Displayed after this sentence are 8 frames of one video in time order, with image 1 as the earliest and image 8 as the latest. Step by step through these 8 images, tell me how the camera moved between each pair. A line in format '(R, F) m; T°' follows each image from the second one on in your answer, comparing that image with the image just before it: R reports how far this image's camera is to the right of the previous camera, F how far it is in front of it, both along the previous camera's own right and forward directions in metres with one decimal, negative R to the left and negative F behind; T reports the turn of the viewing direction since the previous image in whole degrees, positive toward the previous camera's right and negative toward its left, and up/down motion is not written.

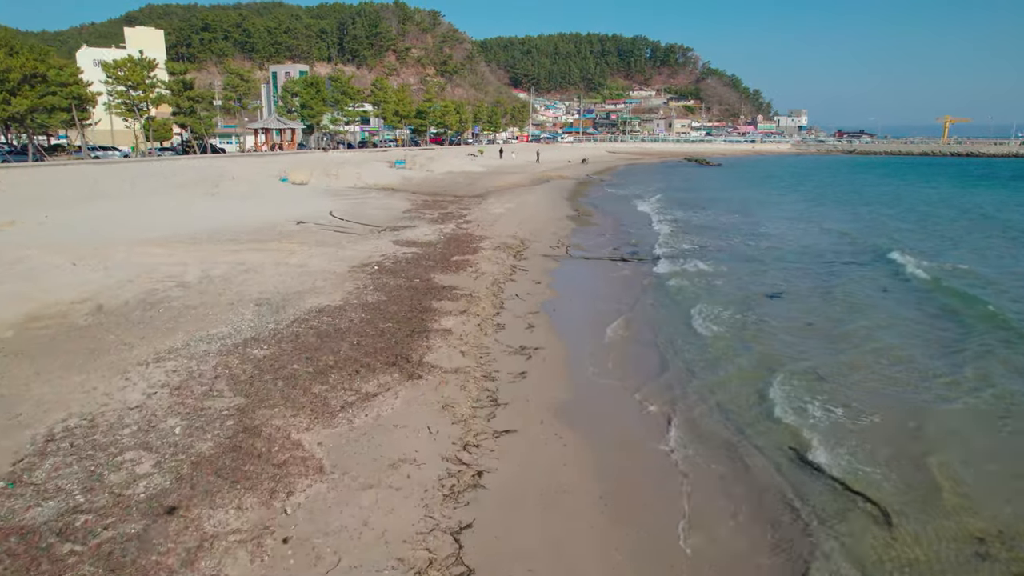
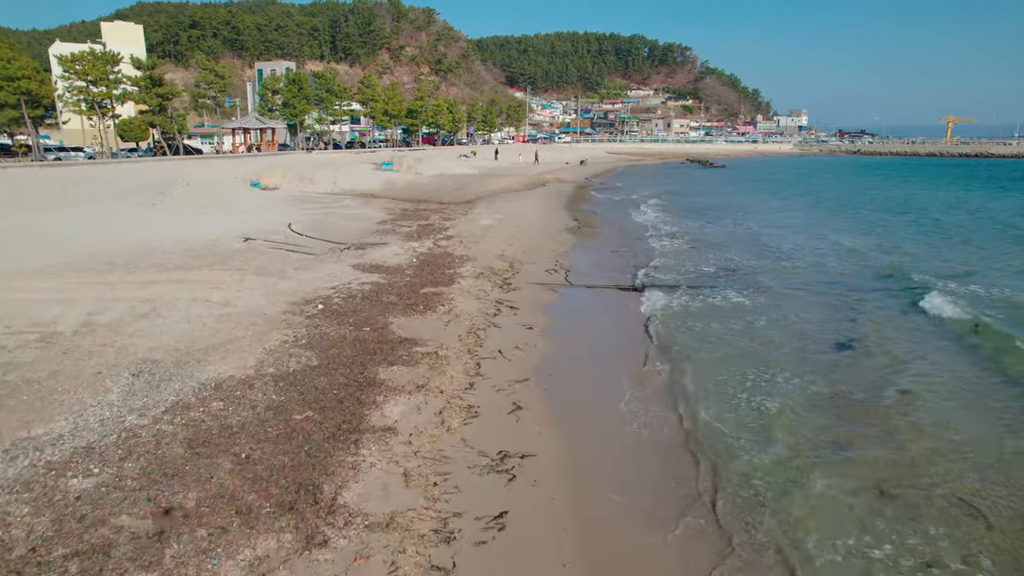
(+0.2, +2.7) m; 0°
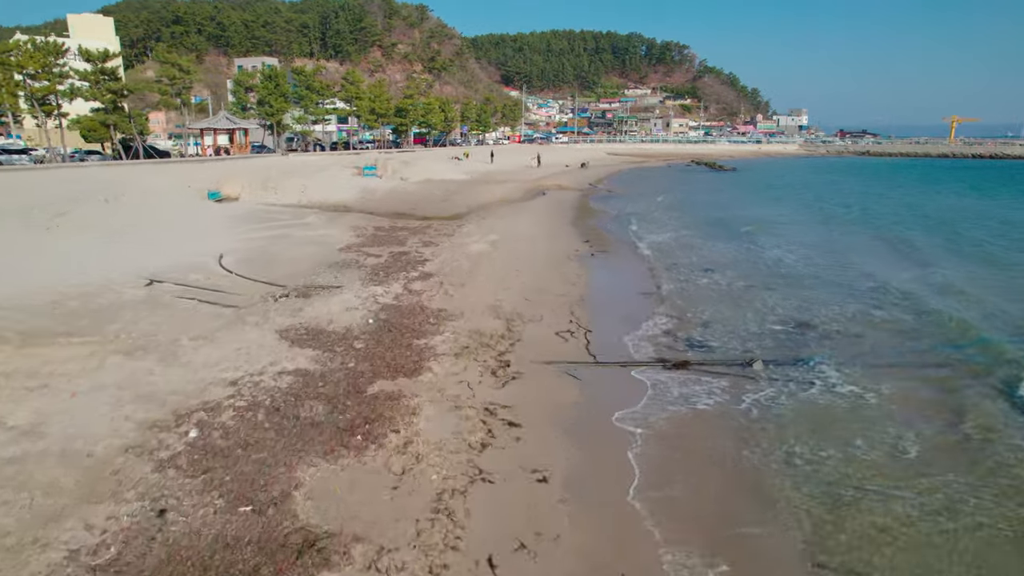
(0.0, +3.8) m; 0°
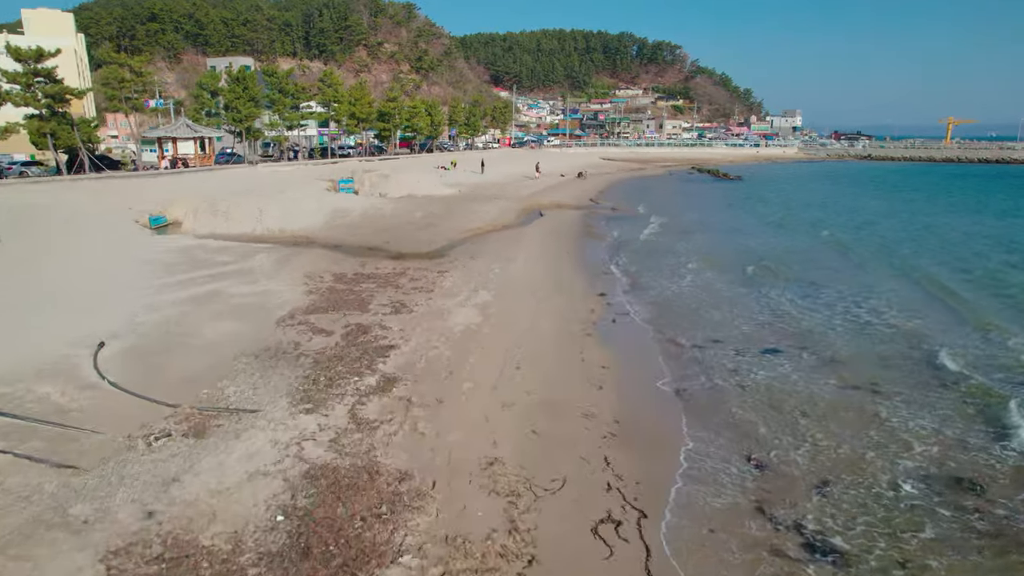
(-0.1, +3.7) m; +1°
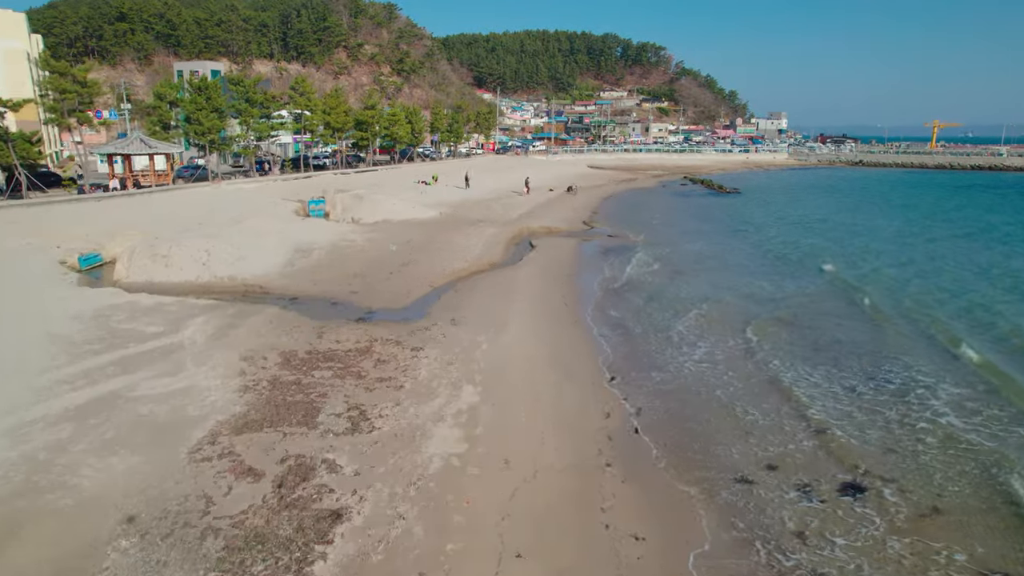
(-0.1, +2.8) m; +1°
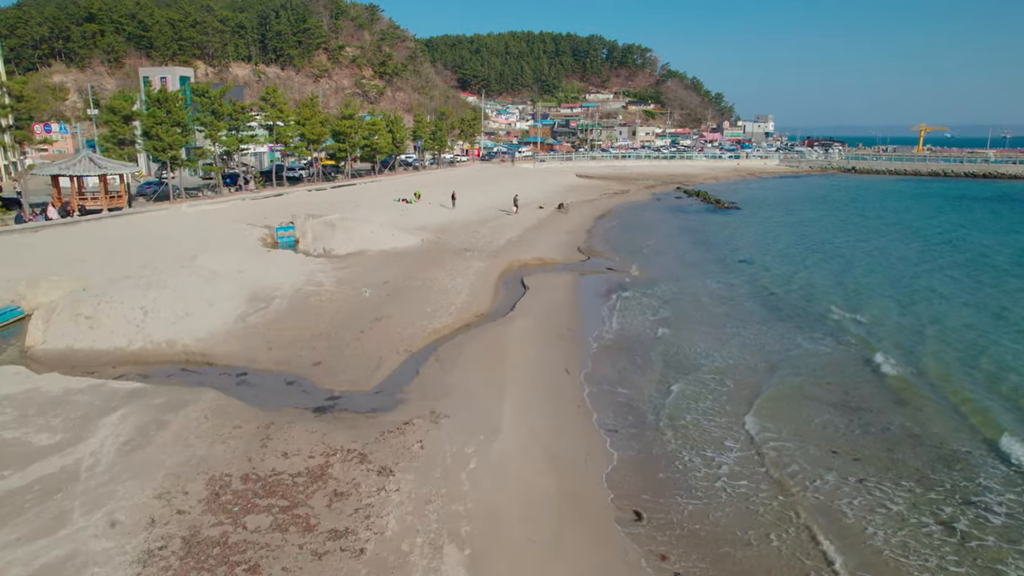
(-0.1, +2.7) m; +1°
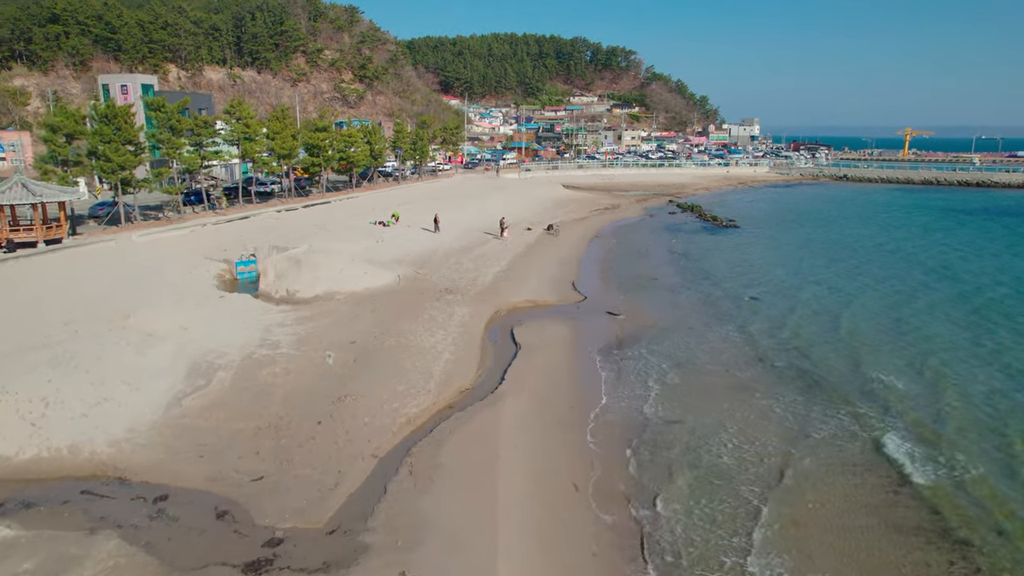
(-0.1, +2.8) m; +1°
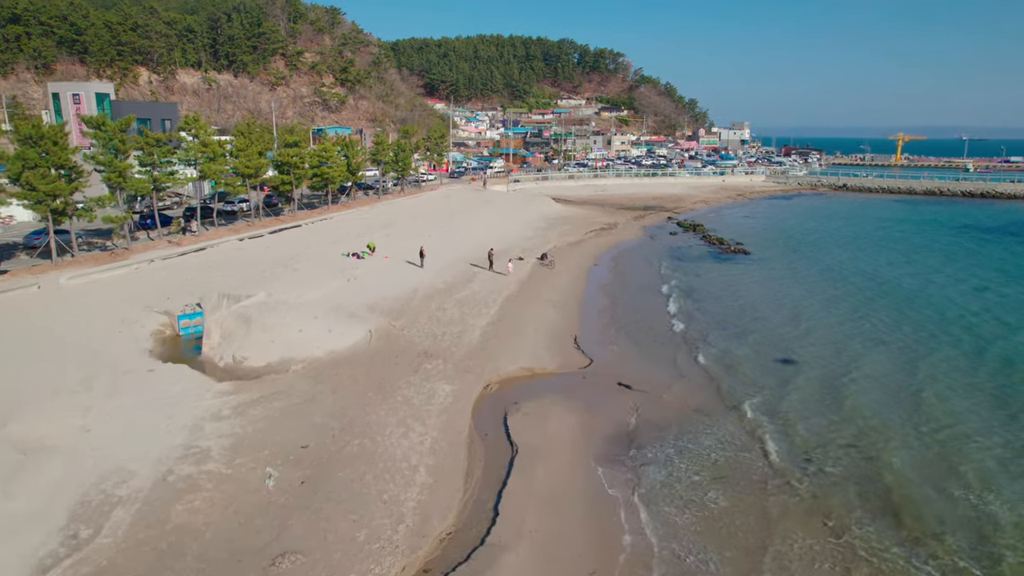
(-0.2, +3.8) m; +1°
